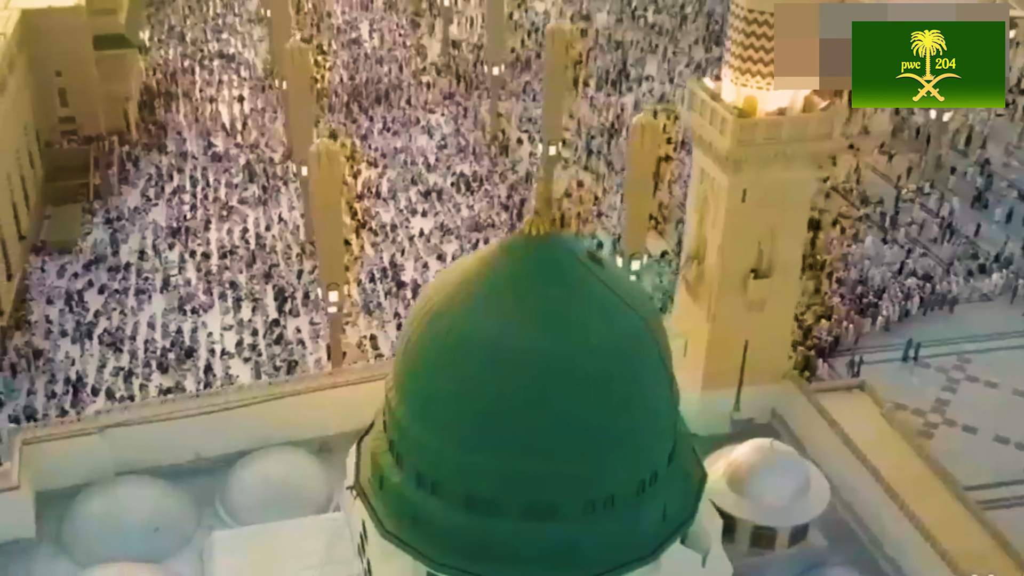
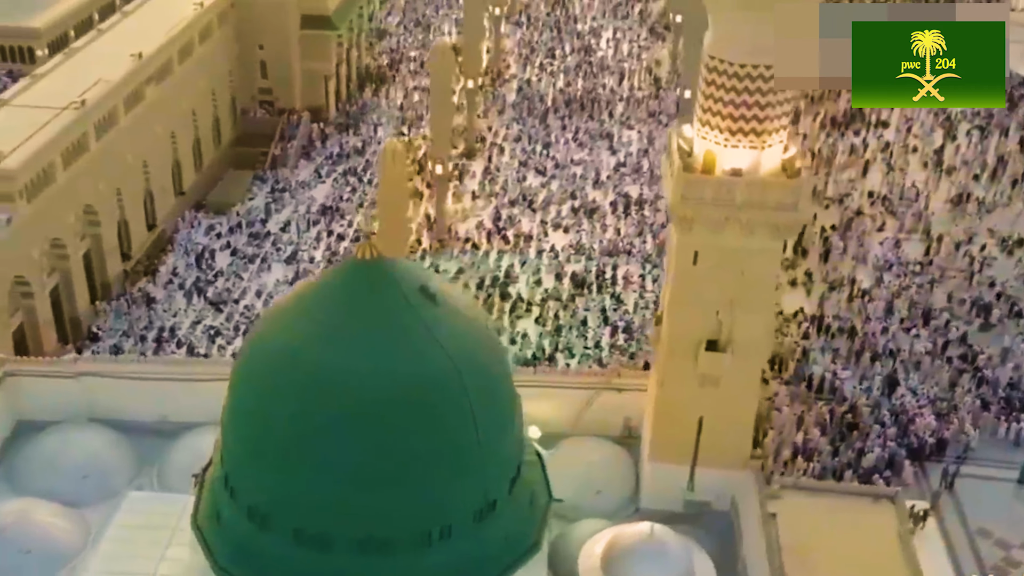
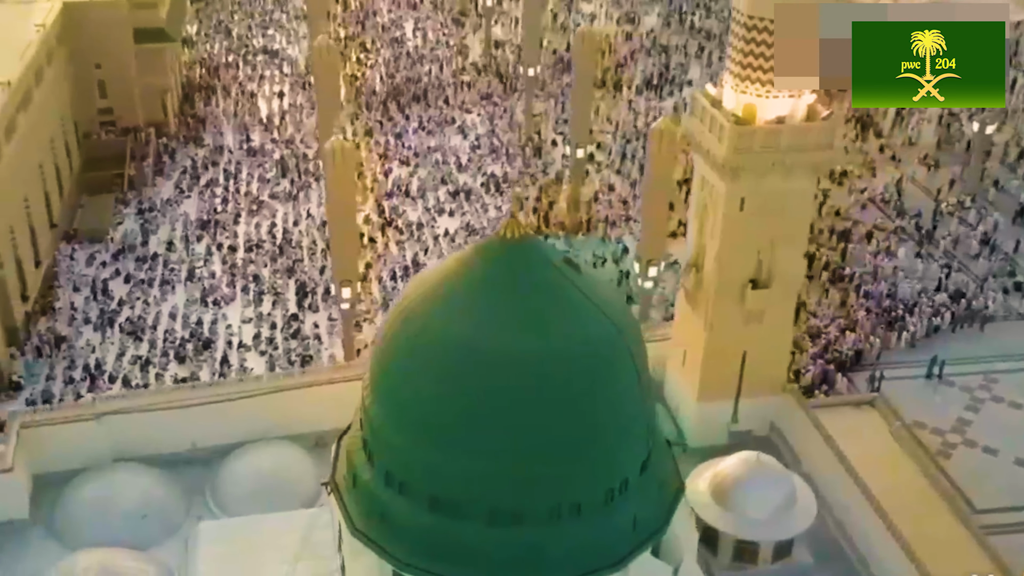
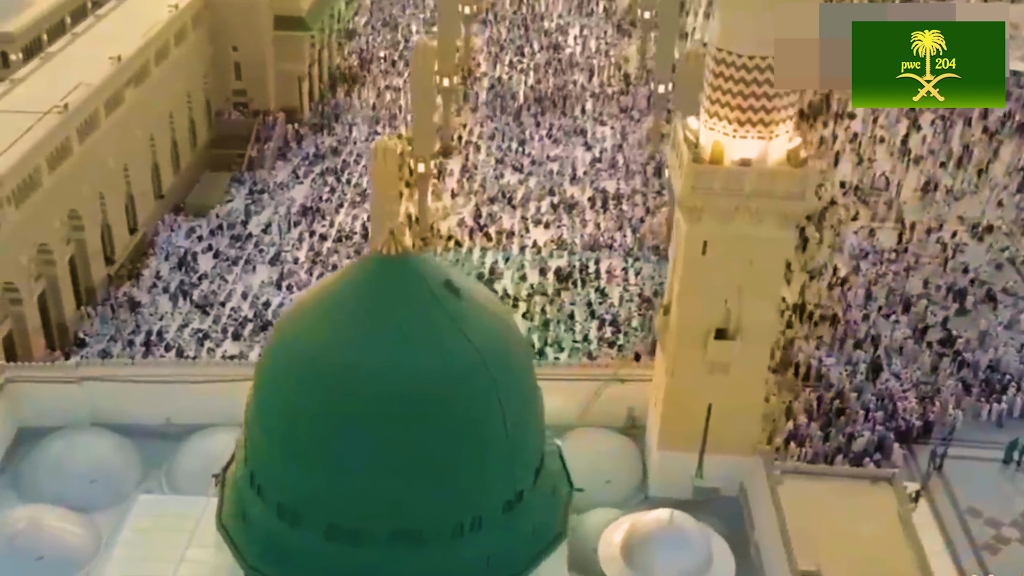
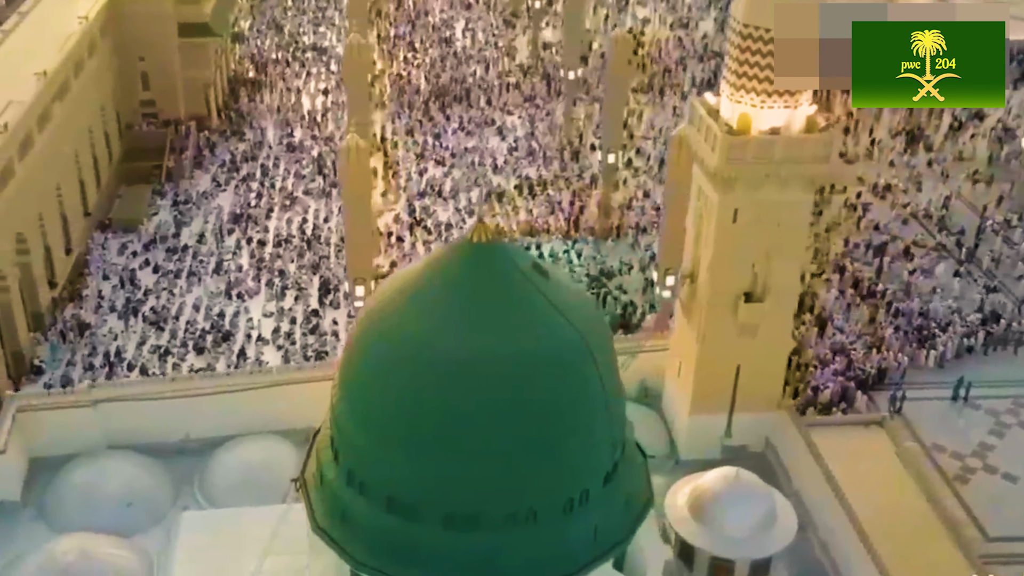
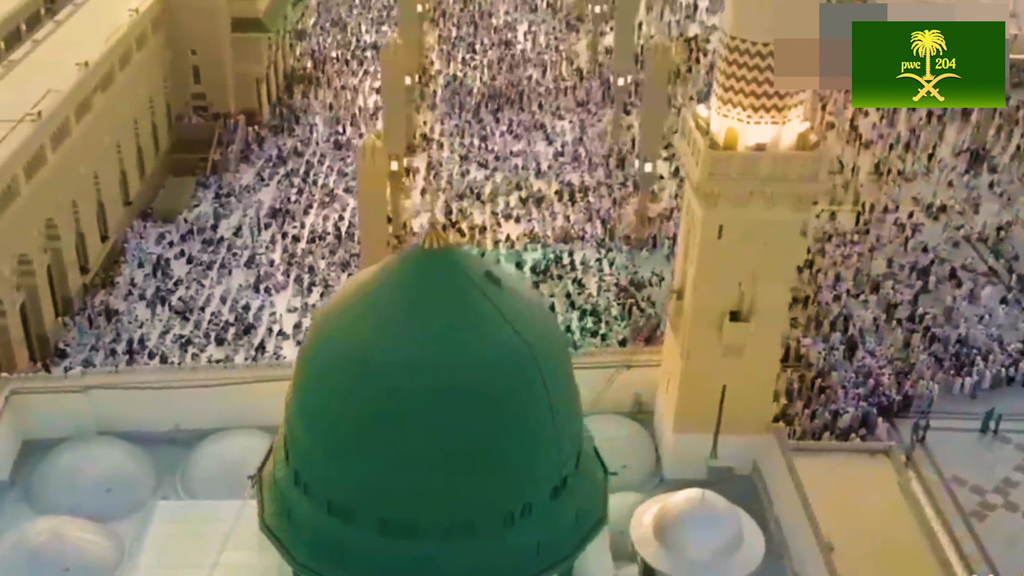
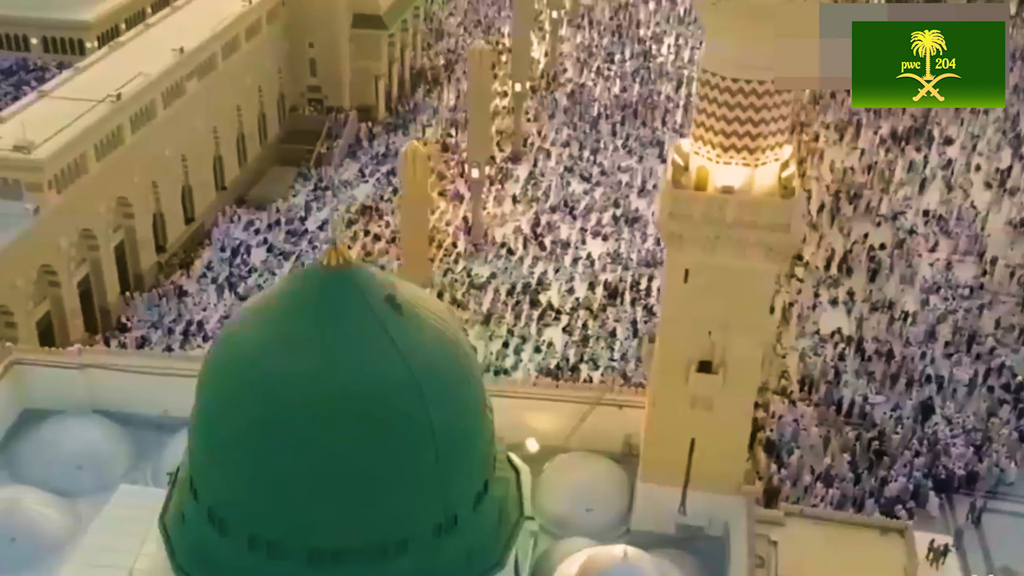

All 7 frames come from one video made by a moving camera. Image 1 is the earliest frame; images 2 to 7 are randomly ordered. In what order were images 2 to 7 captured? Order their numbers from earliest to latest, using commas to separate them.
3, 5, 6, 4, 2, 7
